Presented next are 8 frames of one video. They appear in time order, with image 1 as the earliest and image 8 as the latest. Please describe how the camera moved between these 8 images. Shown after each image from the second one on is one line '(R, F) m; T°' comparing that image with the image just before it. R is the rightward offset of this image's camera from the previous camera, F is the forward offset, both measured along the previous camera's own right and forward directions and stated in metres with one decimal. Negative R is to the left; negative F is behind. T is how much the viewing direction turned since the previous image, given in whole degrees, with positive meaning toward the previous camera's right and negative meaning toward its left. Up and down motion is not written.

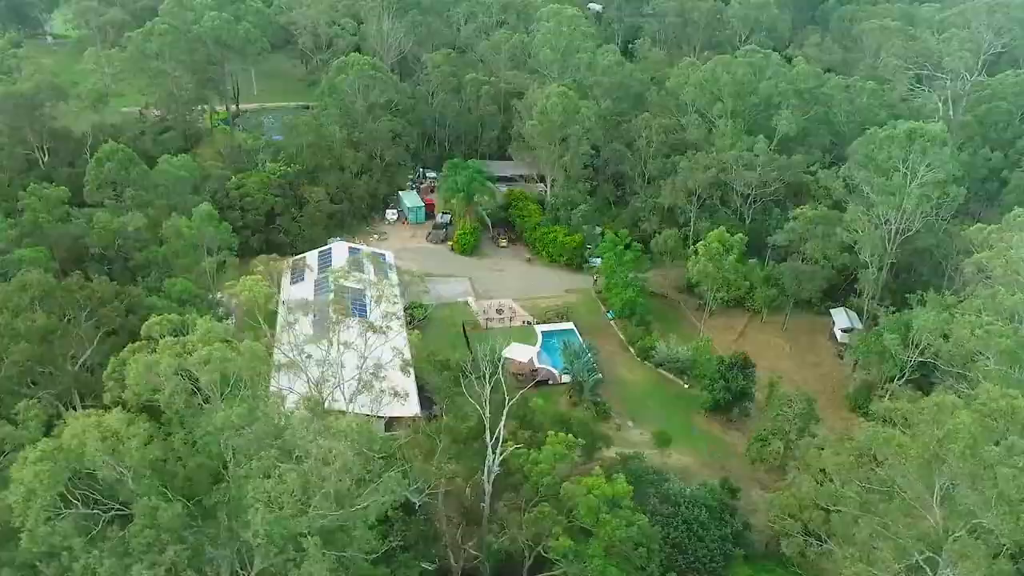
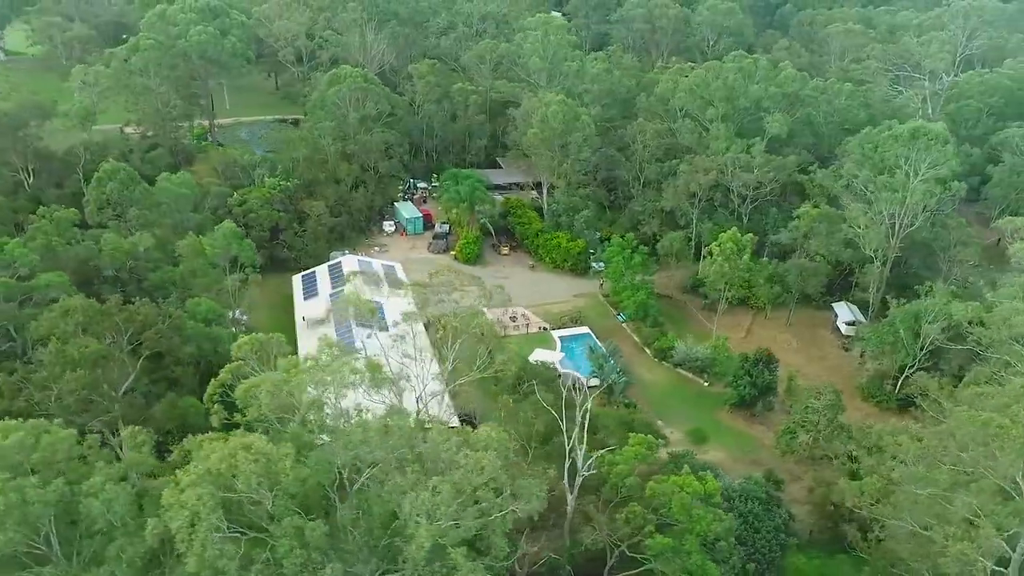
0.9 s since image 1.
(-3.3, -0.2) m; +4°
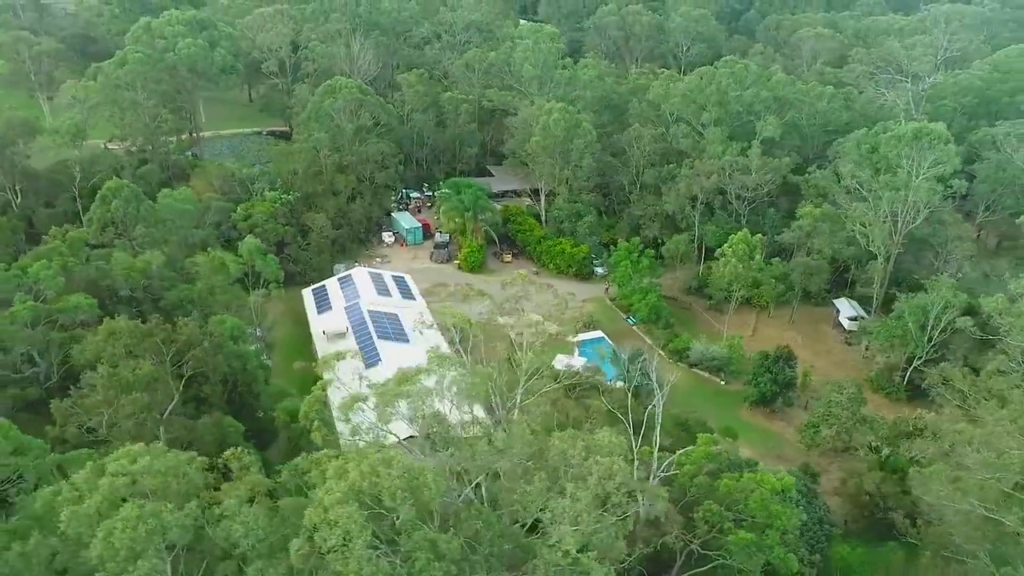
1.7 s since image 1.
(-2.9, -0.1) m; +3°
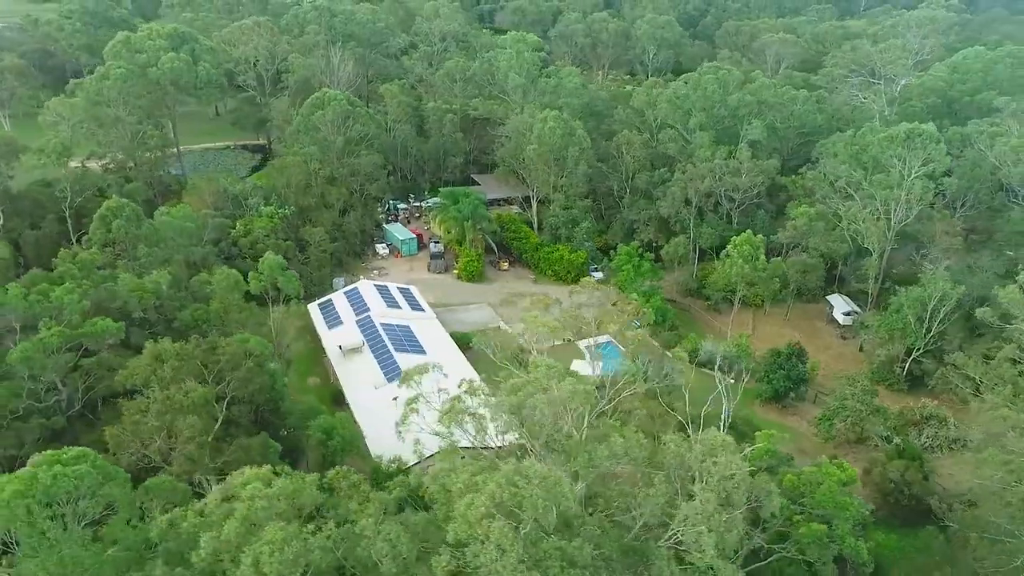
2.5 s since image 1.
(-3.0, -0.1) m; +4°
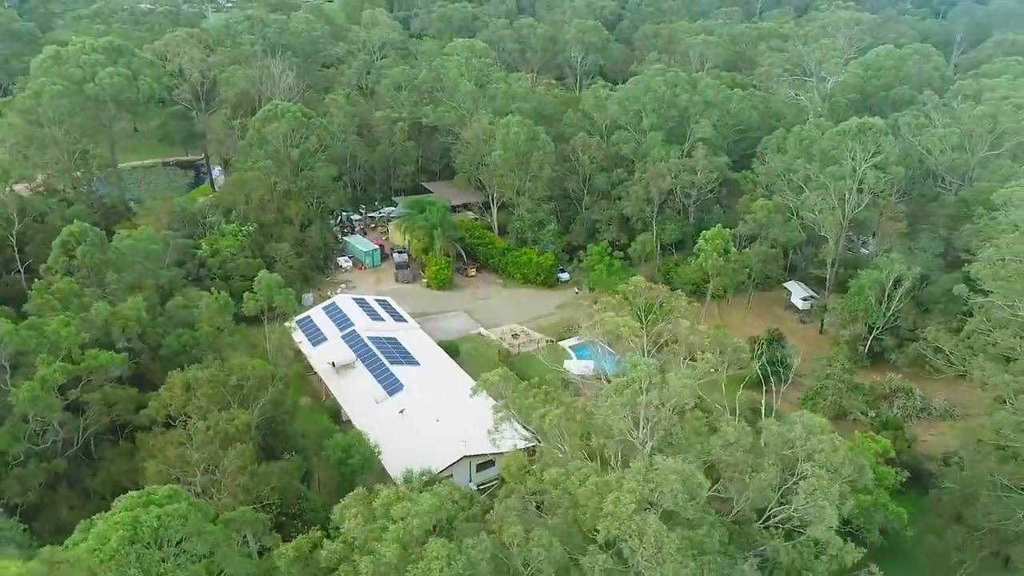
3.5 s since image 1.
(-3.7, 0.0) m; +7°
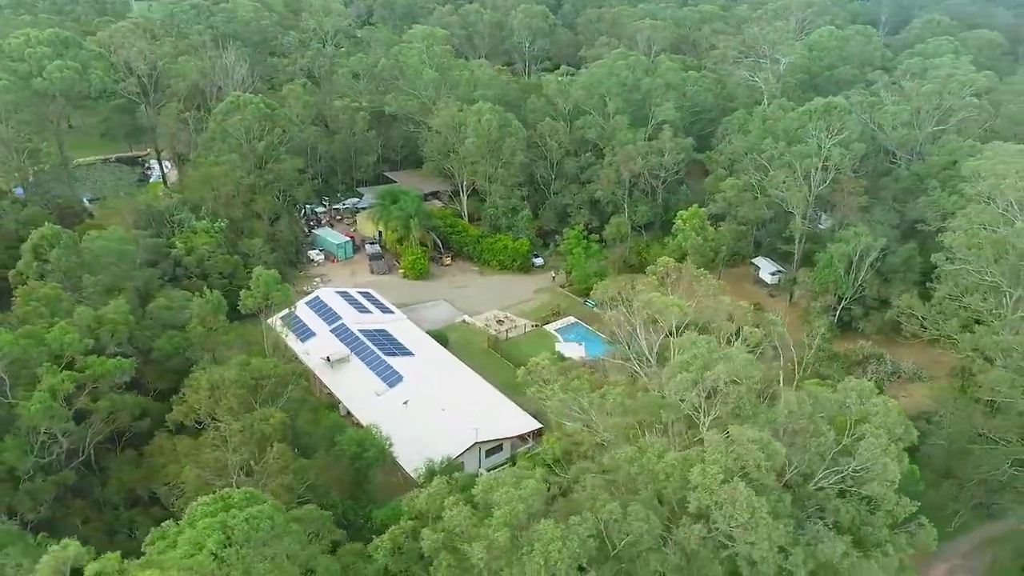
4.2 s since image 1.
(-2.6, -0.1) m; +5°
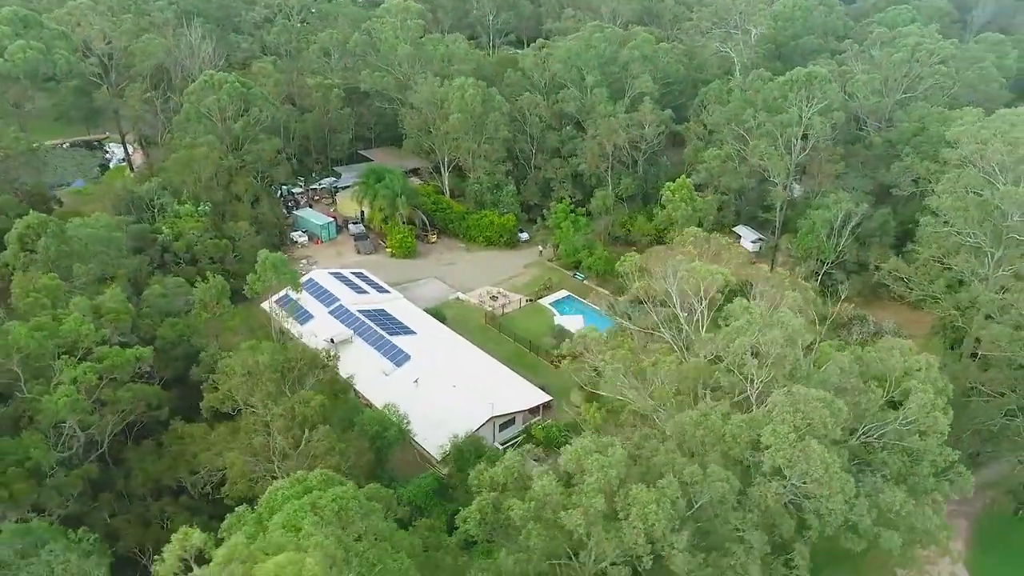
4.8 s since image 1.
(-2.2, -0.1) m; +4°
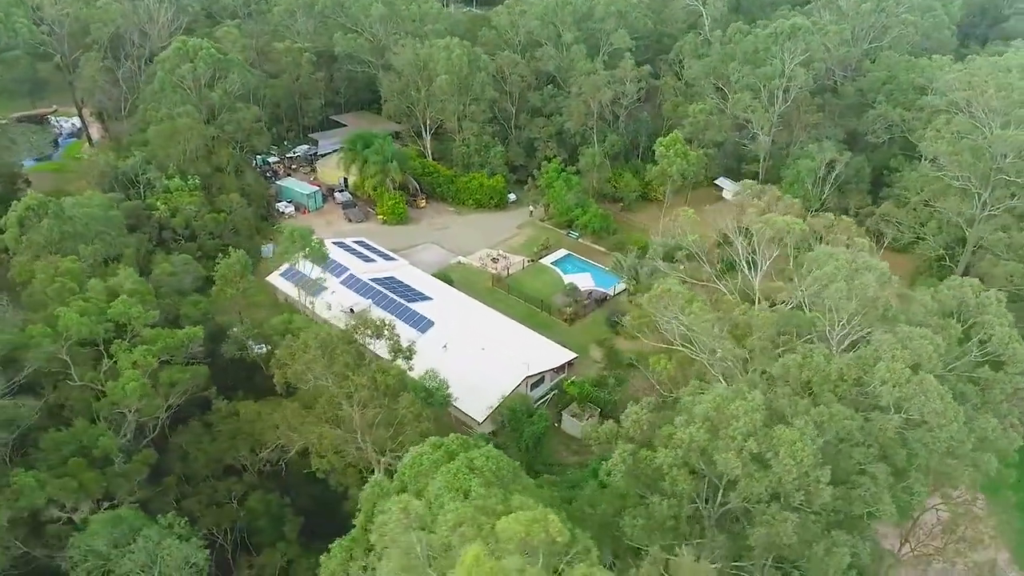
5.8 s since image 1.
(-3.7, -0.1) m; +5°
